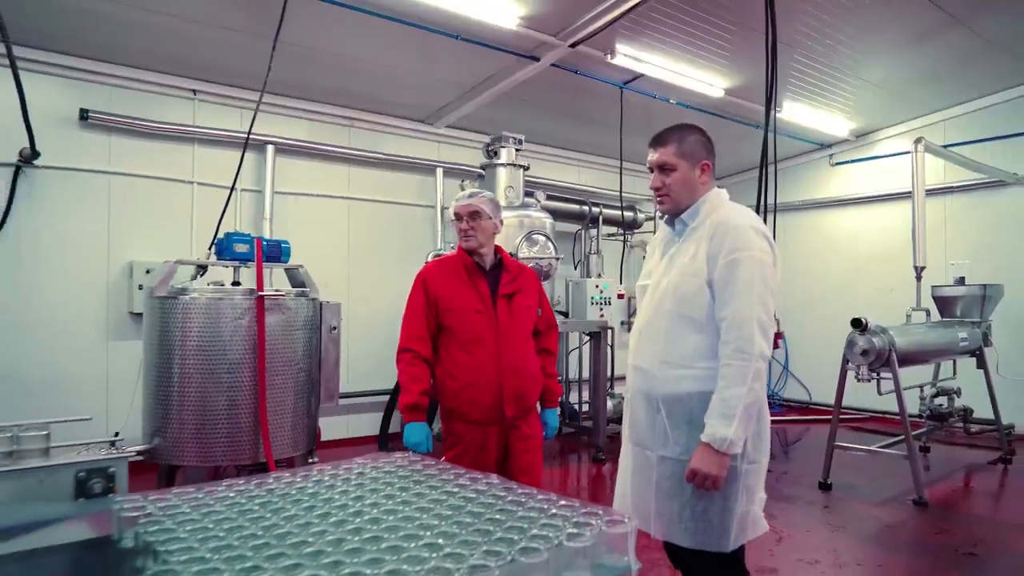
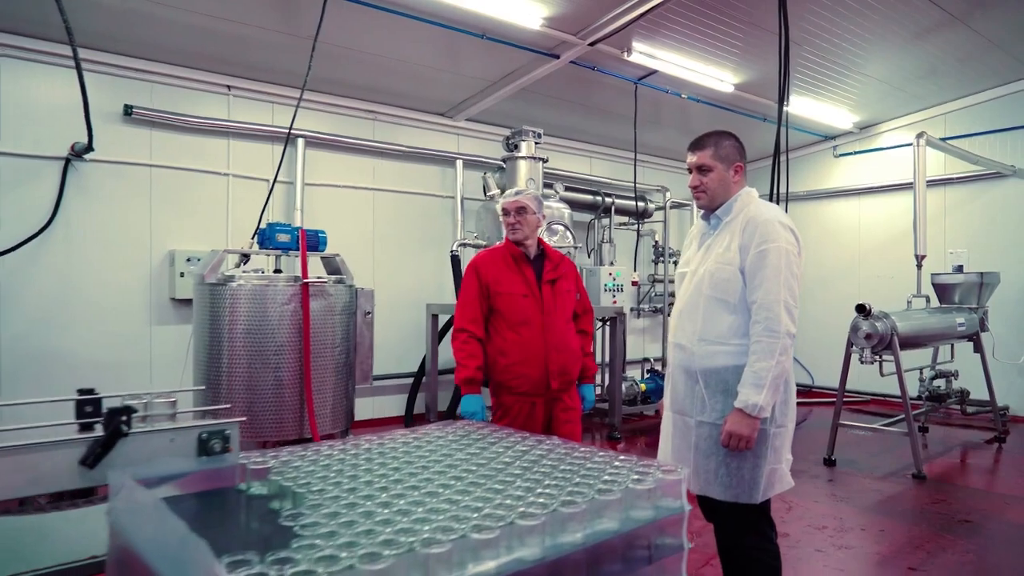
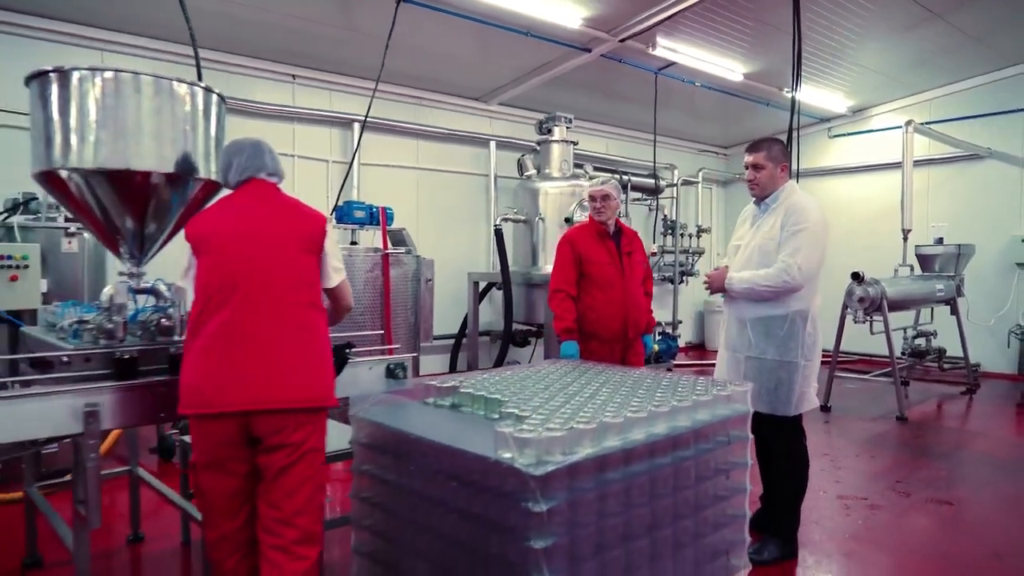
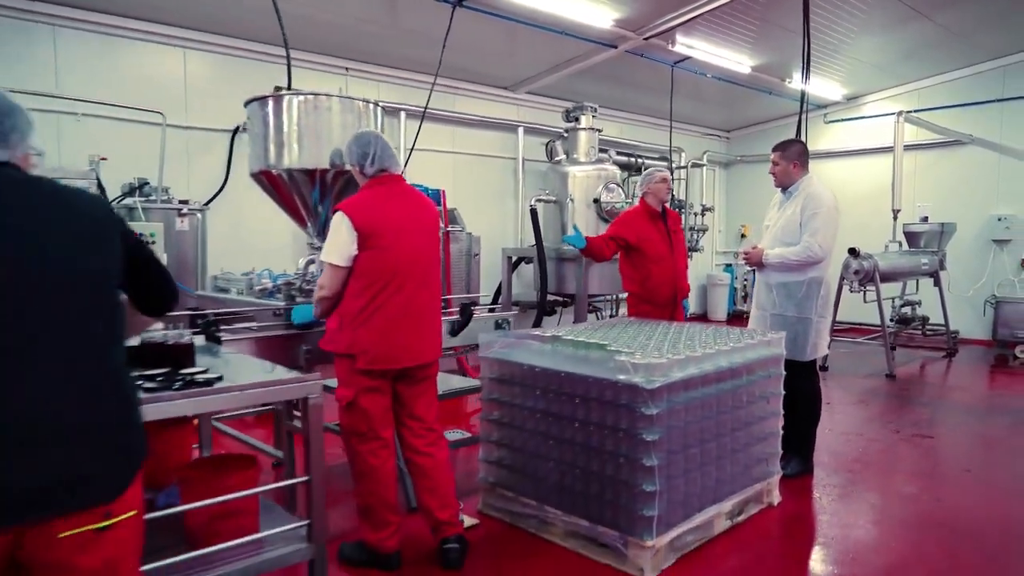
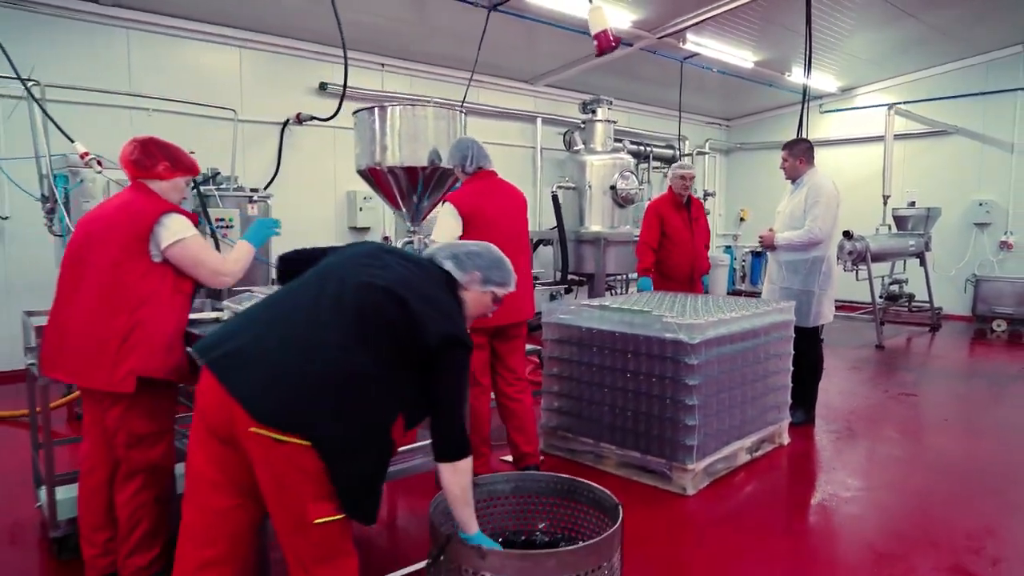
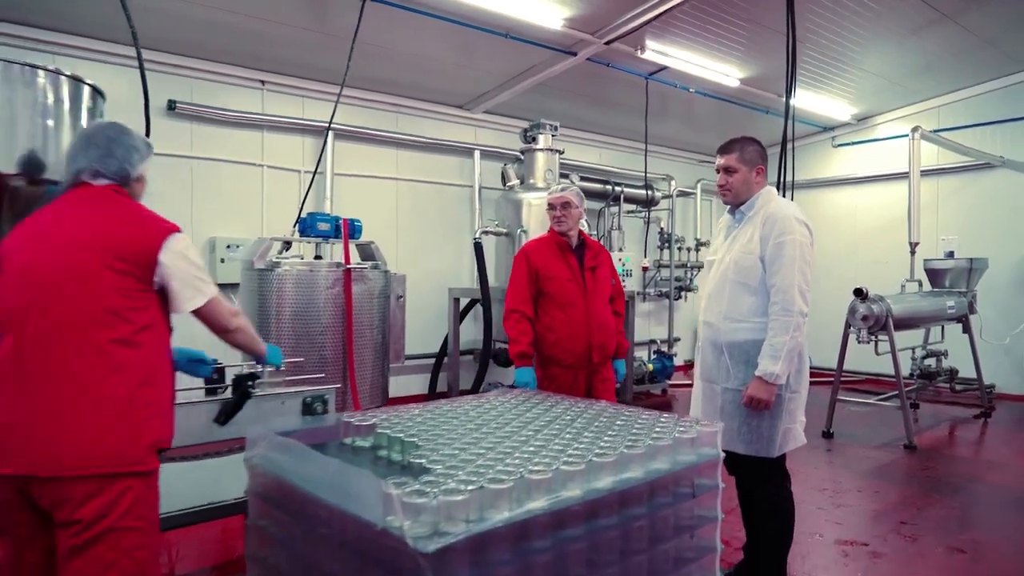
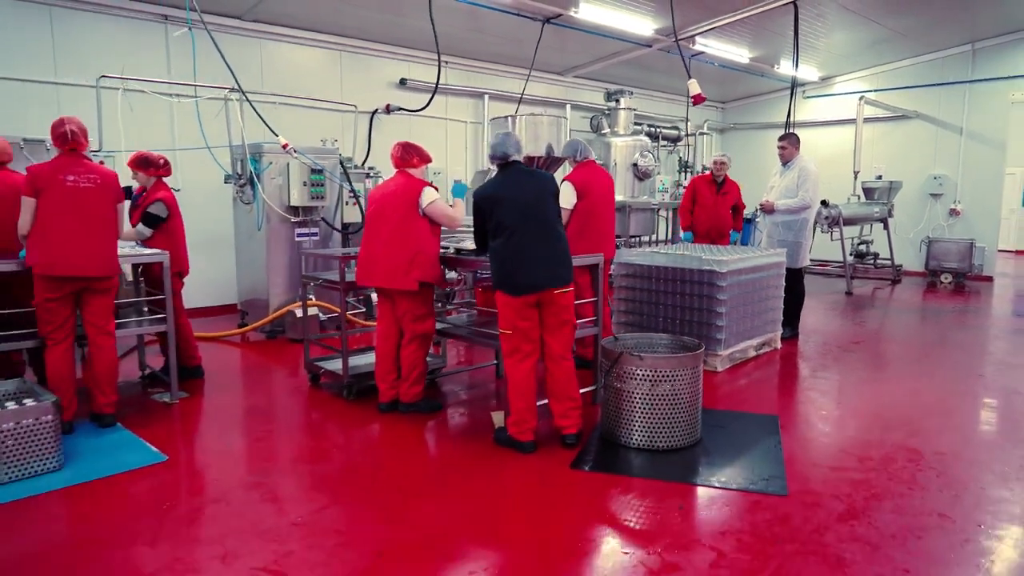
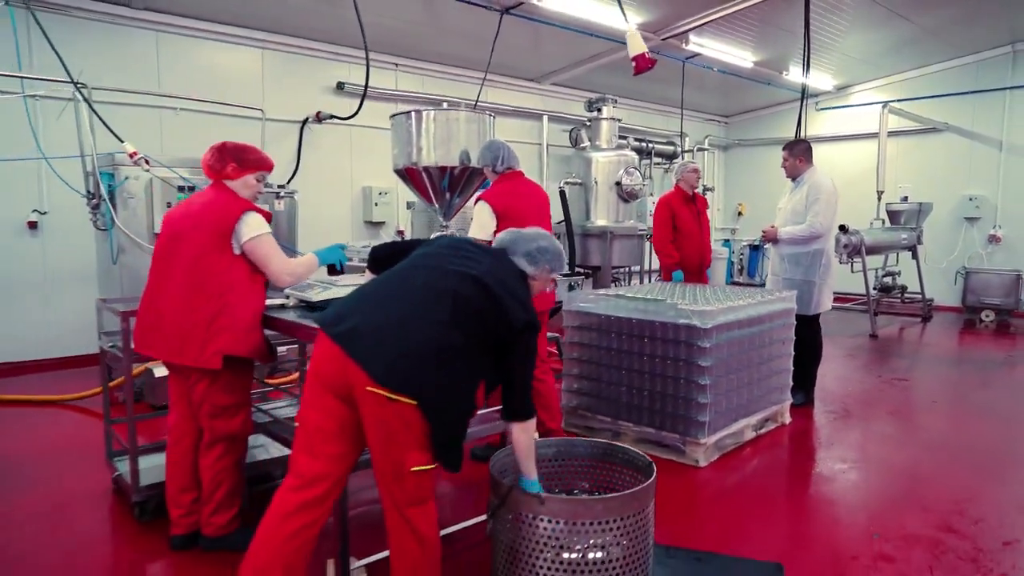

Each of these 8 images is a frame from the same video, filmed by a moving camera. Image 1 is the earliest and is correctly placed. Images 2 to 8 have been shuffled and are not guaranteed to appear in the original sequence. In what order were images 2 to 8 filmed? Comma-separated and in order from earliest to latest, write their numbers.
2, 6, 3, 4, 5, 8, 7
